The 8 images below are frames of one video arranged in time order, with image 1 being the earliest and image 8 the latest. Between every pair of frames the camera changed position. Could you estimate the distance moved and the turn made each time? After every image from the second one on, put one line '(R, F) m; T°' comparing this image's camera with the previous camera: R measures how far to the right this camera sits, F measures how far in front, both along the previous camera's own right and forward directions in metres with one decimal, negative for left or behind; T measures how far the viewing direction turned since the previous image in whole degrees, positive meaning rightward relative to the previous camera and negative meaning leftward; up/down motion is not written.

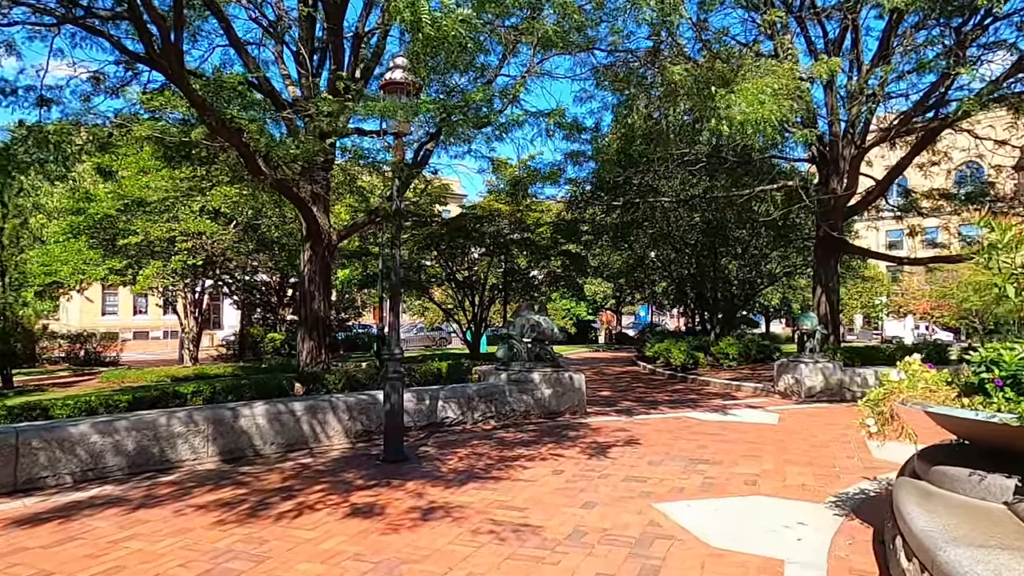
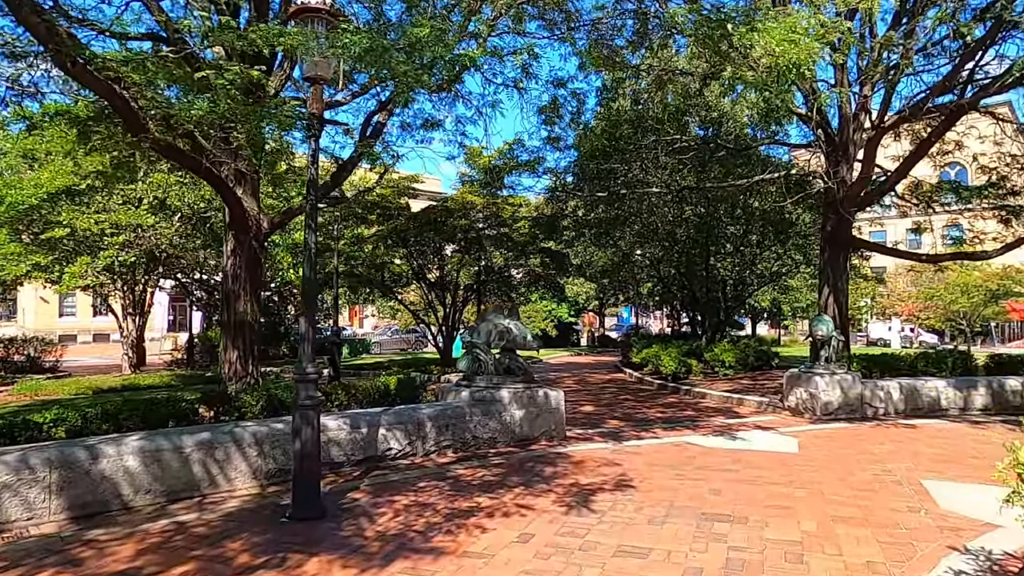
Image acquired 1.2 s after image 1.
(+0.2, +1.6) m; +2°
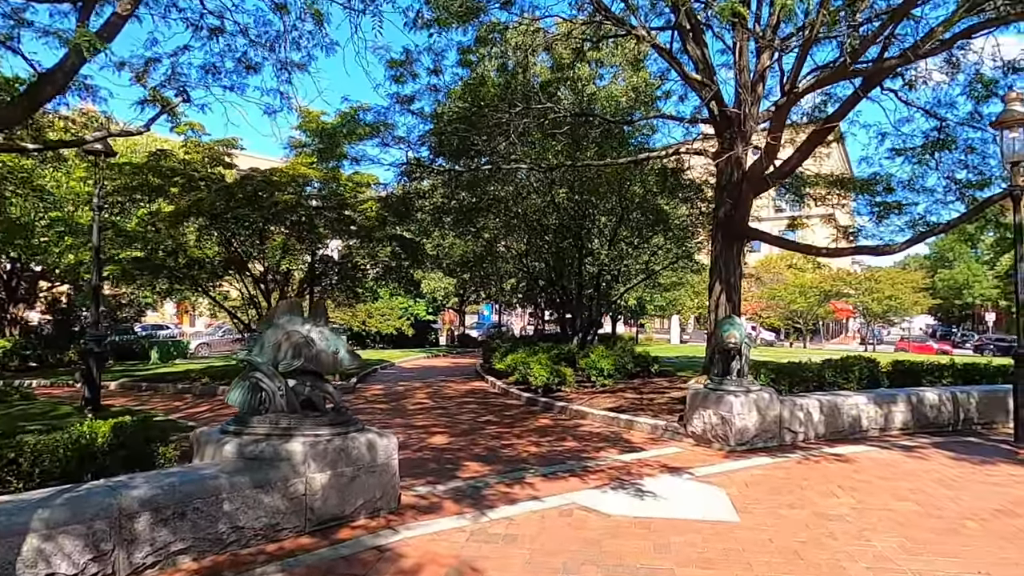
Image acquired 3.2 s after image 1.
(+0.4, +2.6) m; +12°
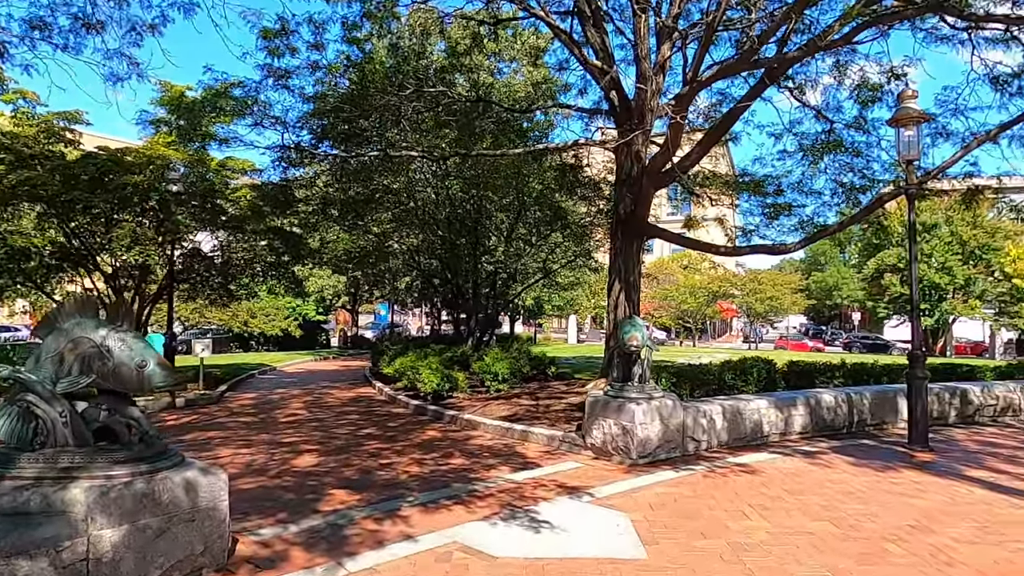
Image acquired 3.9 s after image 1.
(+0.2, +0.8) m; +9°
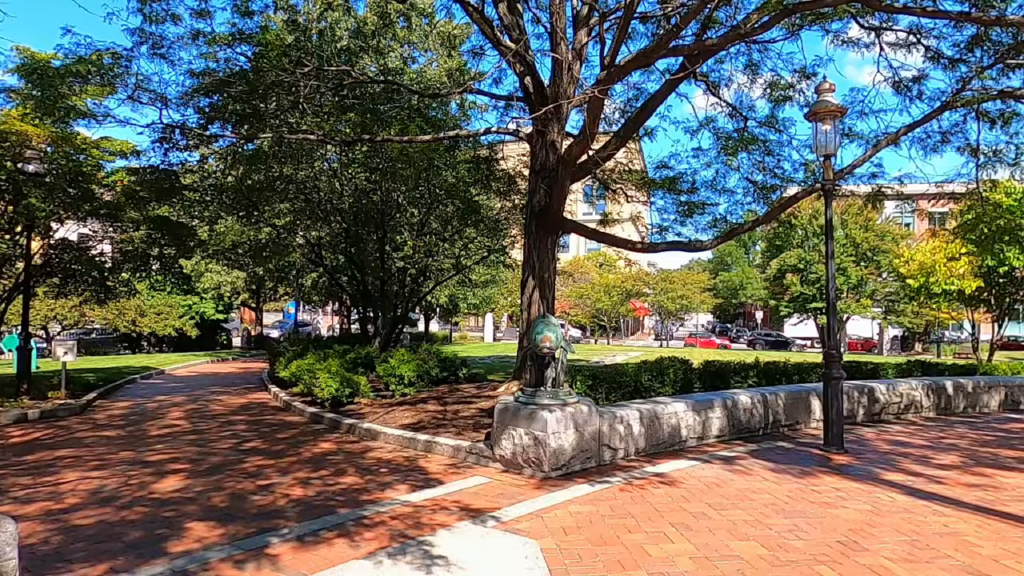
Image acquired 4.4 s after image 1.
(+0.2, +0.7) m; +7°
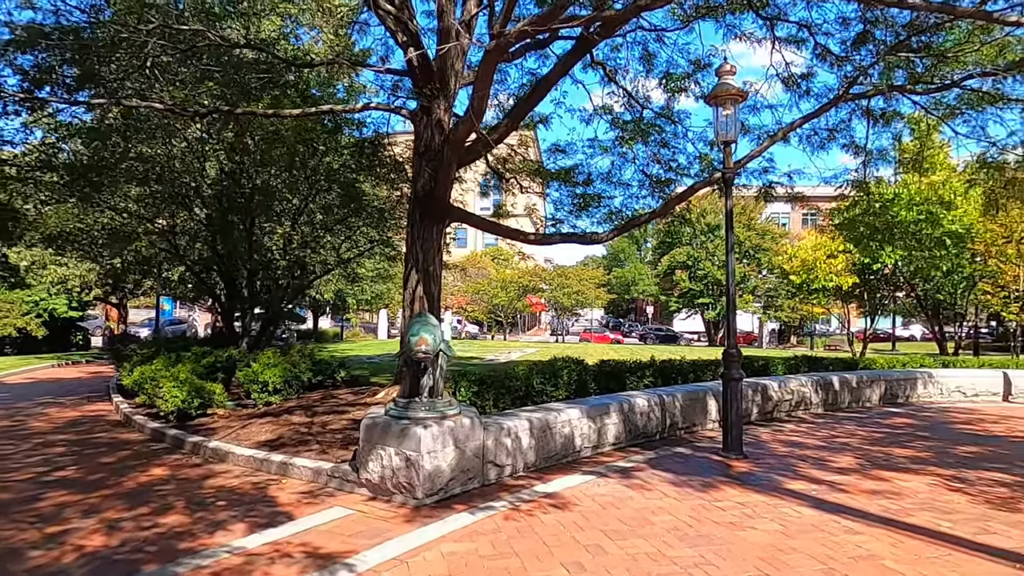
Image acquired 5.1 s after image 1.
(+0.2, +0.8) m; +9°
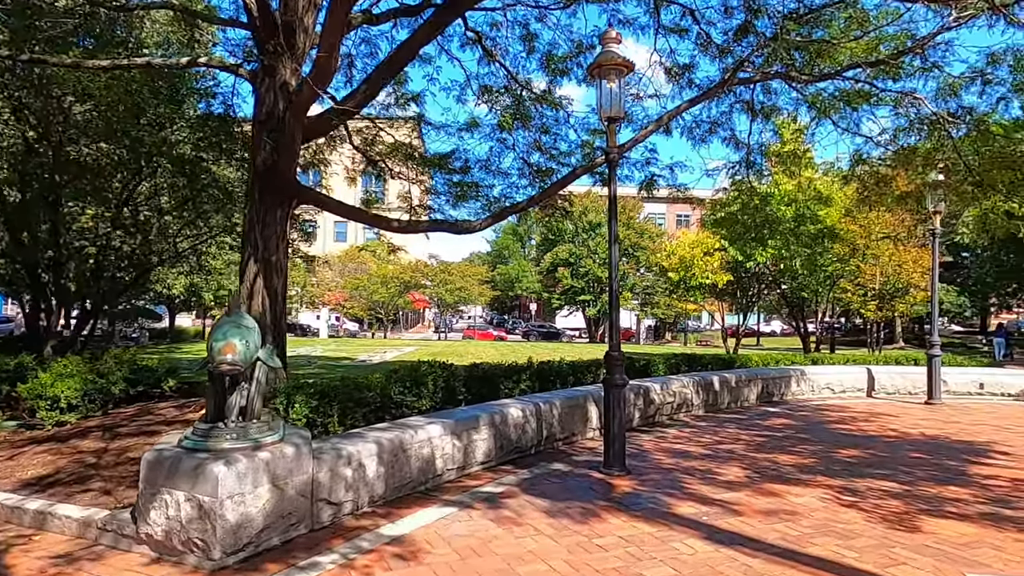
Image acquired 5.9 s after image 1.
(+0.3, +1.0) m; +10°
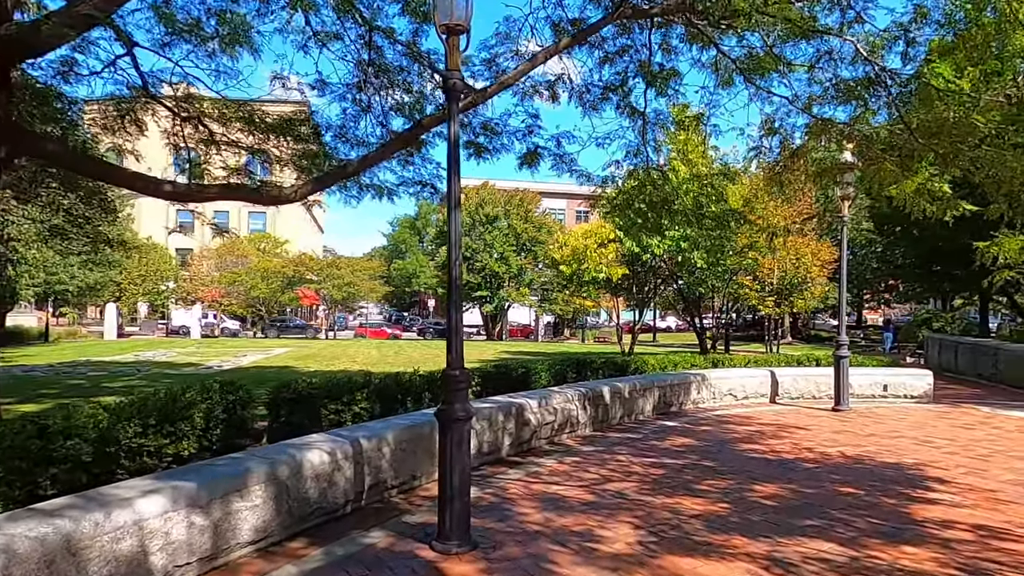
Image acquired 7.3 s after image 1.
(+0.7, +1.9) m; +8°
